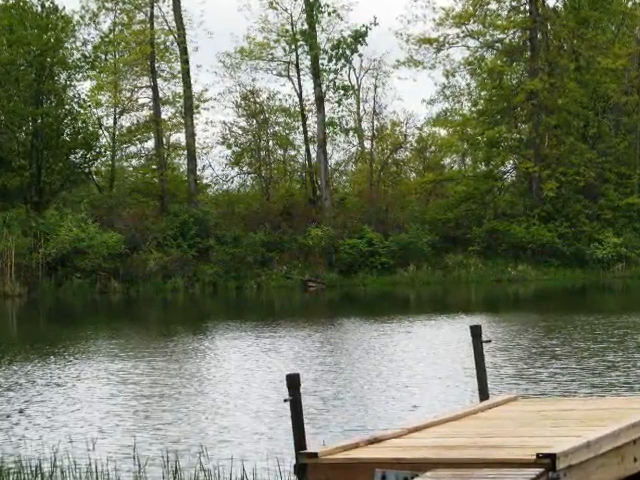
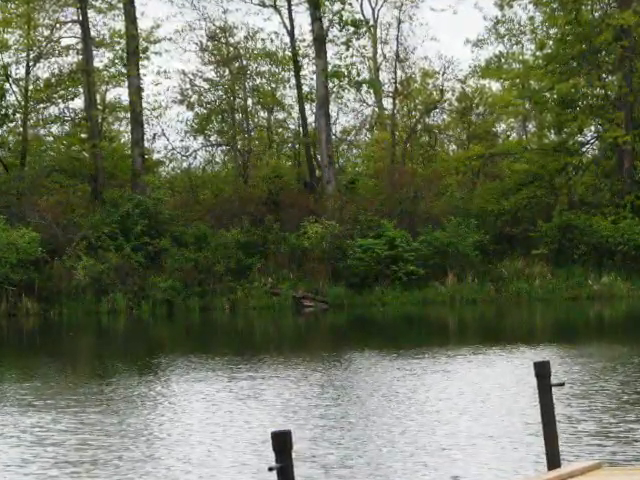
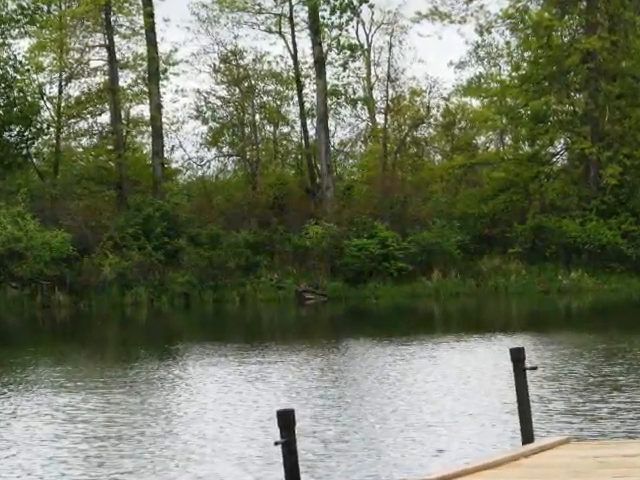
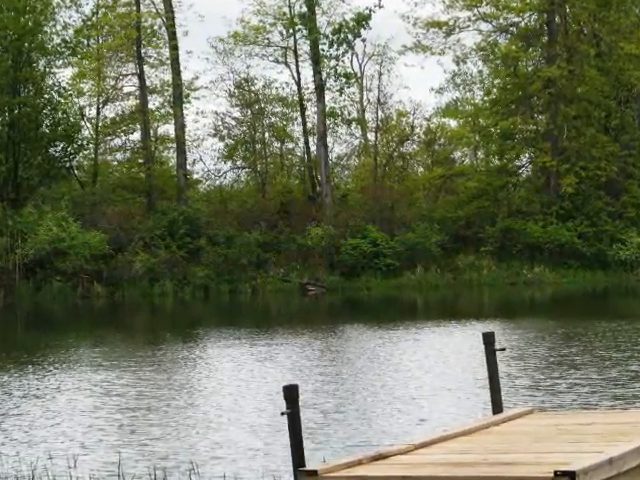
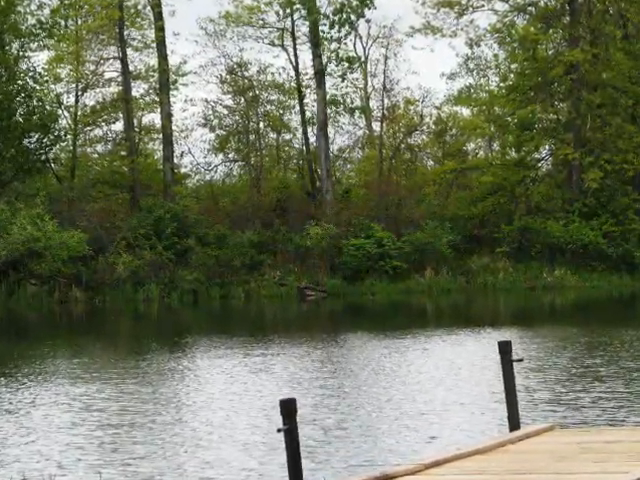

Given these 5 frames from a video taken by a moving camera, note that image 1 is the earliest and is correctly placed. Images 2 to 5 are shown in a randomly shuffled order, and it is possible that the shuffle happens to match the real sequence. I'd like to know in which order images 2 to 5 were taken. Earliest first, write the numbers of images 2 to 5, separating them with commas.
4, 5, 3, 2
